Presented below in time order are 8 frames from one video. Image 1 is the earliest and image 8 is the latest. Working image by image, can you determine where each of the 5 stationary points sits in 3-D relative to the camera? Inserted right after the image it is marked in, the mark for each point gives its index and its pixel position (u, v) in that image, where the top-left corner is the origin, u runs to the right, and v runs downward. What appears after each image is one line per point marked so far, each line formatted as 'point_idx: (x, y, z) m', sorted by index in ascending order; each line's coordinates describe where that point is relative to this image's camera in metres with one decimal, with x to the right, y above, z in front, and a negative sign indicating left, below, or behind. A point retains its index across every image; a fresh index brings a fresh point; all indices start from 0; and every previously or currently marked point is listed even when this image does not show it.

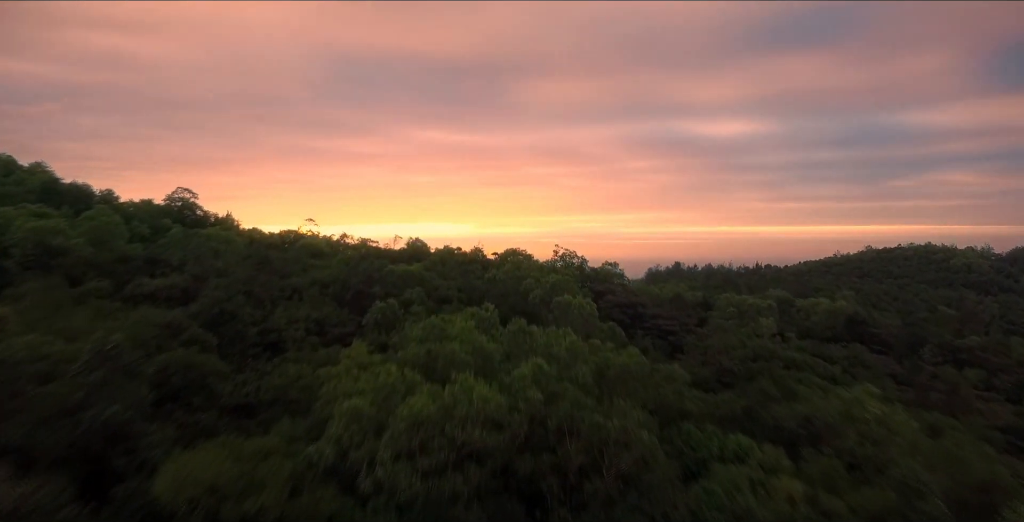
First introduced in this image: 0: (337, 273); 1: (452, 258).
0: (-5.4, -0.4, +12.4) m
1: (-2.5, +0.1, +16.9) m
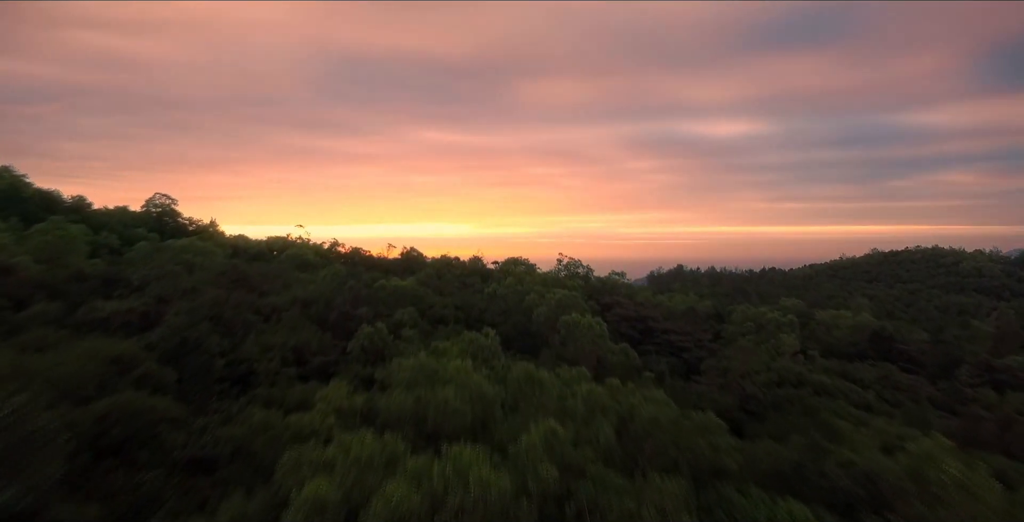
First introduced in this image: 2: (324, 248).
0: (-5.4, -0.9, +11.3) m
1: (-2.4, -0.4, +15.7) m
2: (-8.7, +0.6, +18.8) m
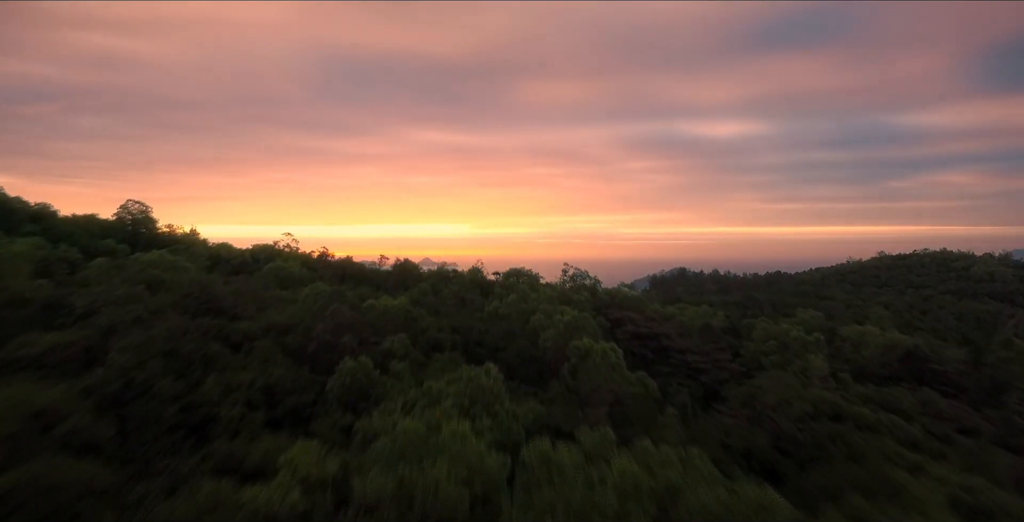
0: (-5.3, -1.3, +10.0) m
1: (-2.3, -0.8, +14.5) m
2: (-8.6, +0.1, +17.6) m
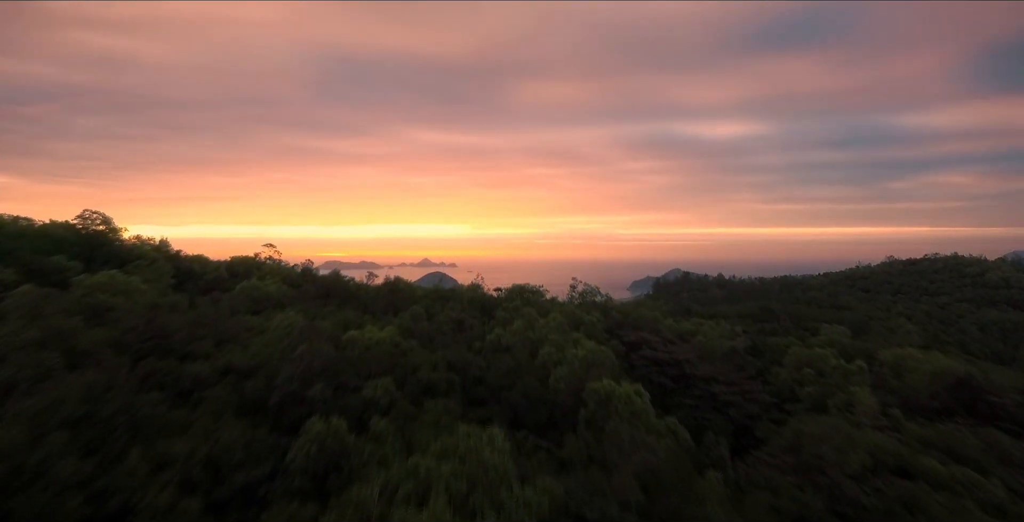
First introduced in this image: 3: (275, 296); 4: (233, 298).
0: (-5.1, -1.9, +8.4) m
1: (-2.2, -1.4, +12.8) m
2: (-8.5, -0.5, +15.9) m
3: (-7.4, -1.1, +12.7) m
4: (-8.4, -1.1, +12.2) m
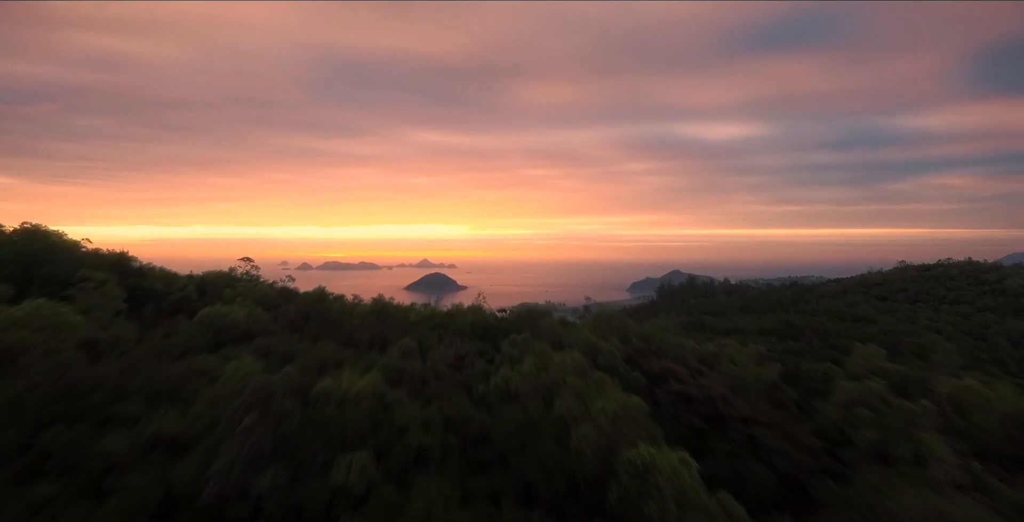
0: (-4.9, -2.5, +6.5) m
1: (-2.0, -2.0, +11.0) m
2: (-8.3, -1.1, +14.1) m
3: (-7.2, -1.7, +10.9) m
4: (-8.2, -1.7, +10.3) m
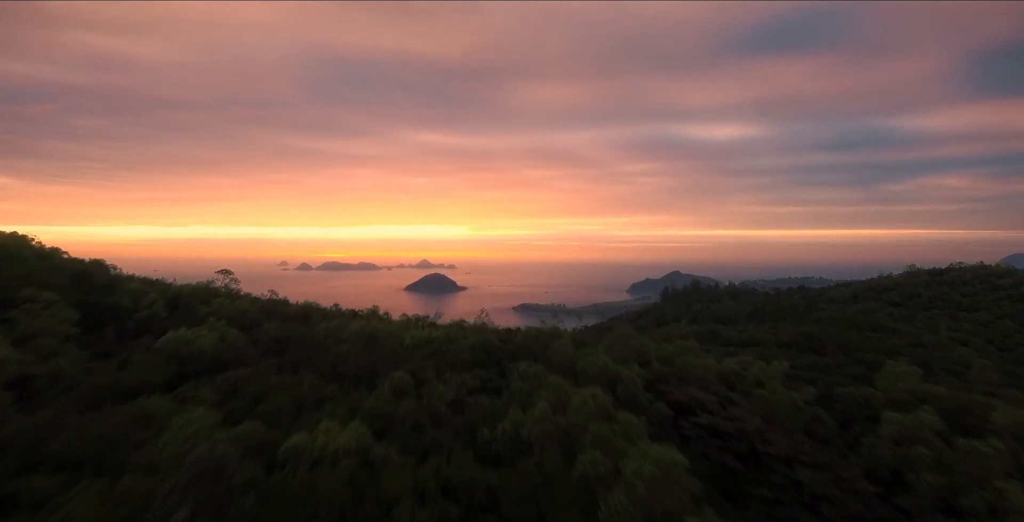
0: (-4.7, -2.9, +5.1) m
1: (-1.8, -2.5, +9.6) m
2: (-8.1, -1.5, +12.6) m
3: (-7.0, -2.1, +9.4) m
4: (-8.0, -2.1, +8.9) m
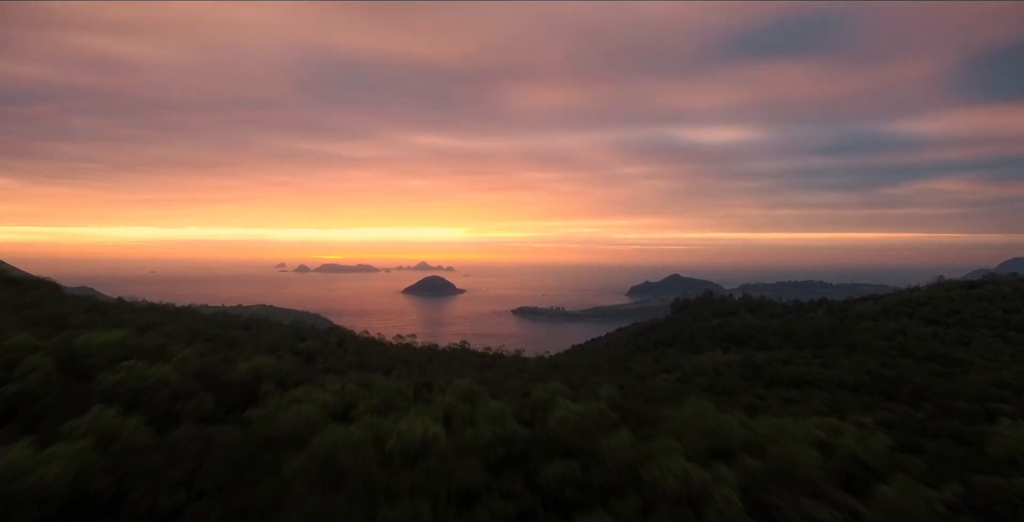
0: (-4.0, -4.0, +1.4) m
1: (-1.1, -3.5, +5.9) m
2: (-7.5, -2.6, +9.0) m
3: (-6.3, -3.2, +5.7) m
4: (-7.3, -3.2, +5.2) m
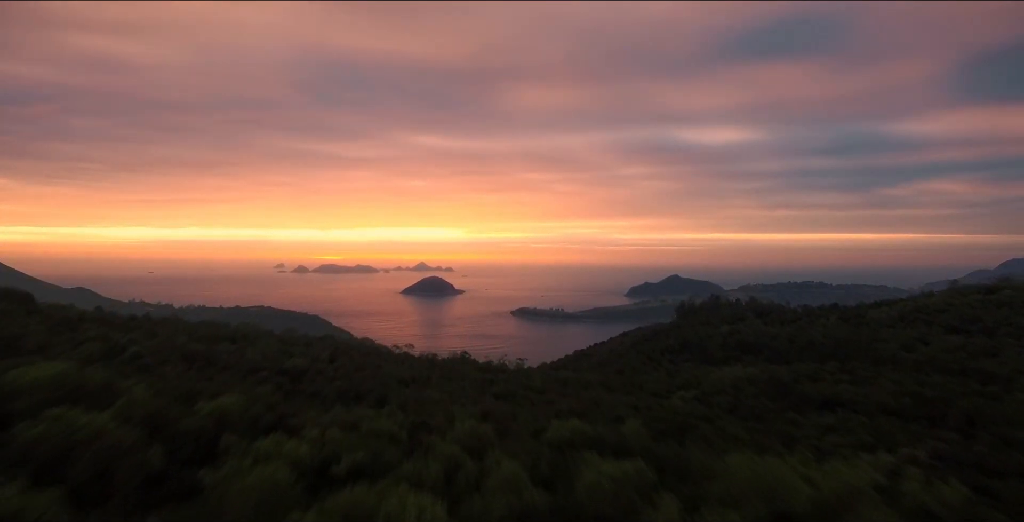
0: (-3.7, -4.4, -0.3) m
1: (-0.8, -4.0, +4.2) m
2: (-7.2, -3.0, +7.3) m
3: (-6.0, -3.6, +4.0) m
4: (-7.0, -3.6, +3.5) m
